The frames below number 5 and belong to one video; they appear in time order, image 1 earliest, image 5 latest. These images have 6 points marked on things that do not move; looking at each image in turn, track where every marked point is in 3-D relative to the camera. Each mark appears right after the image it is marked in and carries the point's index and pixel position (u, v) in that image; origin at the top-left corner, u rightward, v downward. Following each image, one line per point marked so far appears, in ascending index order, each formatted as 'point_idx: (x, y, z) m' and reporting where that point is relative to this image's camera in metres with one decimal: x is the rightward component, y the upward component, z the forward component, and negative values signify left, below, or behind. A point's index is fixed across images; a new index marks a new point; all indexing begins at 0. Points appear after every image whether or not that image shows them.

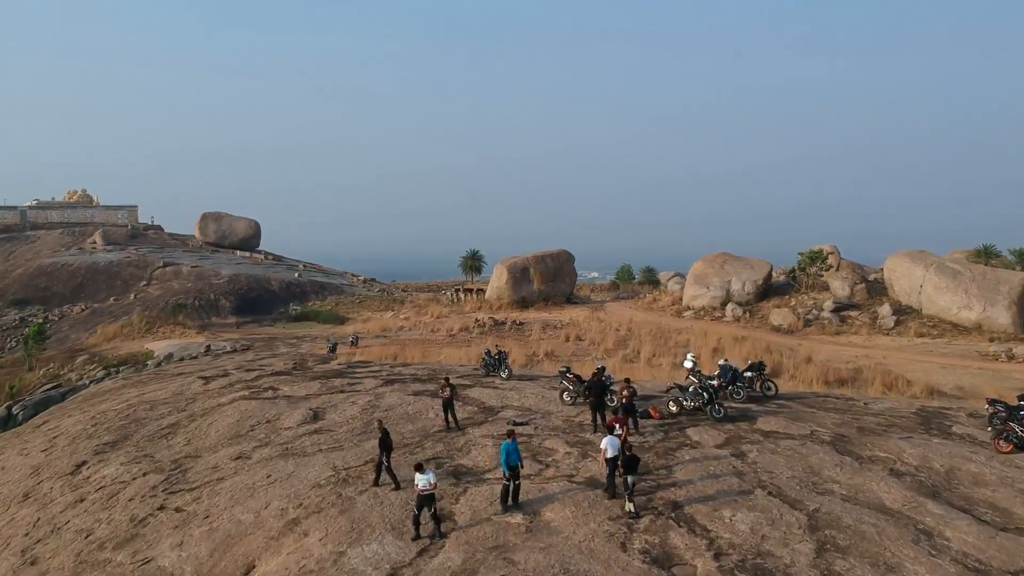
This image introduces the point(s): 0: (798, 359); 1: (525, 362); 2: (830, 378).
0: (+5.6, -1.4, +19.9) m
1: (+0.2, -1.3, +18.6) m
2: (+5.5, -1.6, +17.5) m
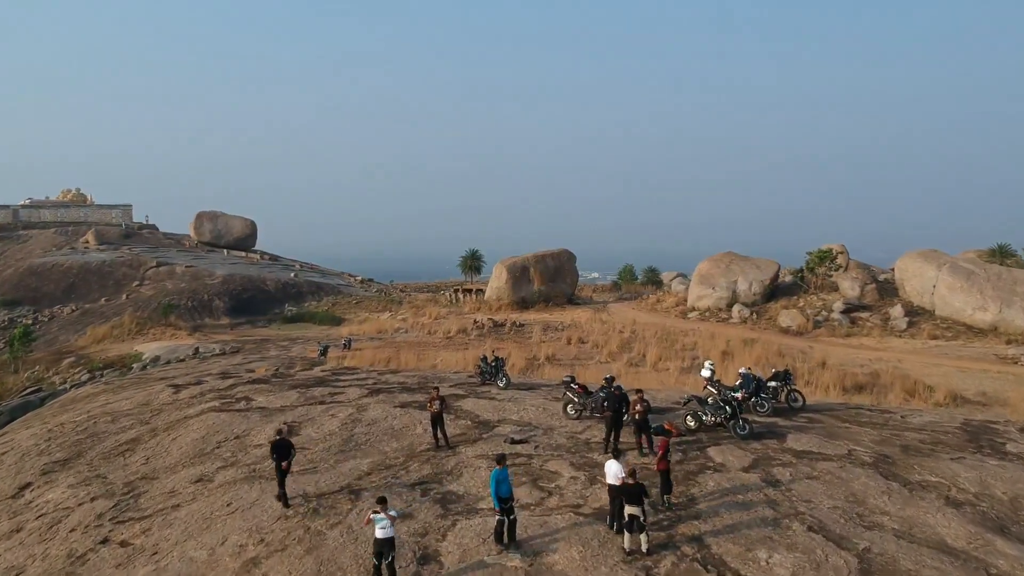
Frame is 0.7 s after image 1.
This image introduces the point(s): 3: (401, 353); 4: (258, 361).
0: (+5.6, -1.4, +19.0) m
1: (+0.2, -1.3, +17.6) m
2: (+5.5, -1.6, +16.5) m
3: (-2.1, -1.2, +19.1) m
4: (-4.9, -1.4, +19.7) m
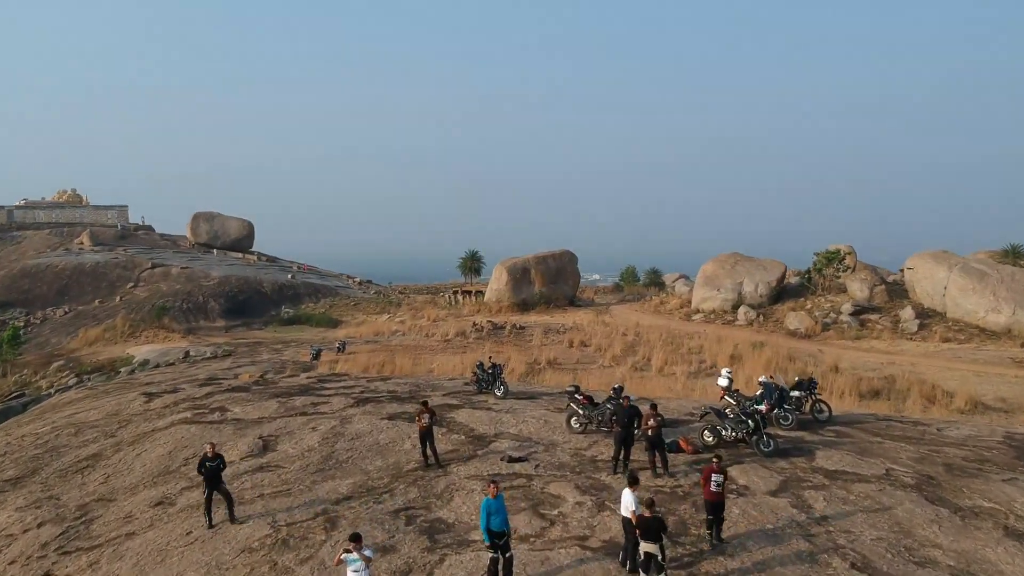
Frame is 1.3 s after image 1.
0: (+5.6, -1.5, +18.3) m
1: (+0.2, -1.4, +16.9) m
2: (+5.5, -1.6, +15.8) m
3: (-2.1, -1.3, +18.4) m
4: (-4.9, -1.4, +19.0) m
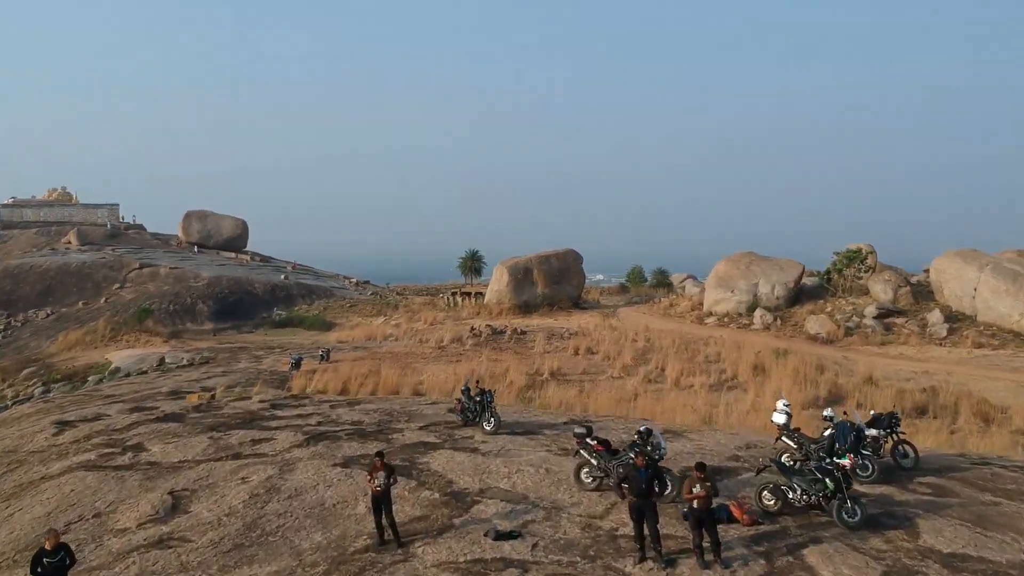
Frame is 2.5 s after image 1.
0: (+5.6, -1.5, +16.5) m
1: (+0.2, -1.4, +15.1) m
2: (+5.4, -1.6, +14.0) m
3: (-2.1, -1.3, +16.6) m
4: (-5.0, -1.5, +17.2) m
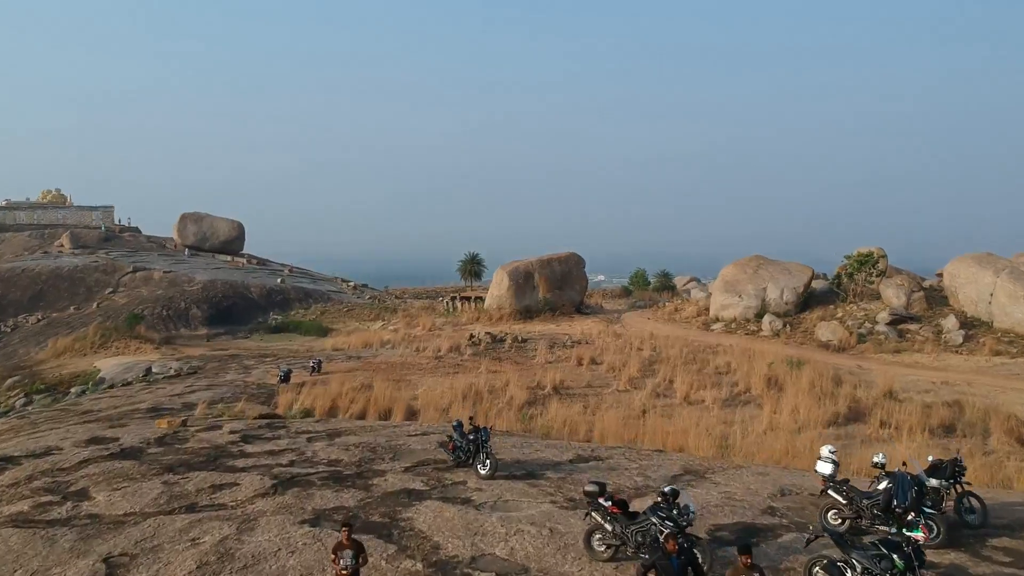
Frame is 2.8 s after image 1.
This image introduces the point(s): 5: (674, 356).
0: (+5.6, -1.6, +15.6) m
1: (+0.2, -1.5, +14.3) m
2: (+5.4, -1.7, +13.1) m
3: (-2.1, -1.4, +15.8) m
4: (-4.9, -1.6, +16.4) m
5: (+3.1, -1.3, +19.4) m
